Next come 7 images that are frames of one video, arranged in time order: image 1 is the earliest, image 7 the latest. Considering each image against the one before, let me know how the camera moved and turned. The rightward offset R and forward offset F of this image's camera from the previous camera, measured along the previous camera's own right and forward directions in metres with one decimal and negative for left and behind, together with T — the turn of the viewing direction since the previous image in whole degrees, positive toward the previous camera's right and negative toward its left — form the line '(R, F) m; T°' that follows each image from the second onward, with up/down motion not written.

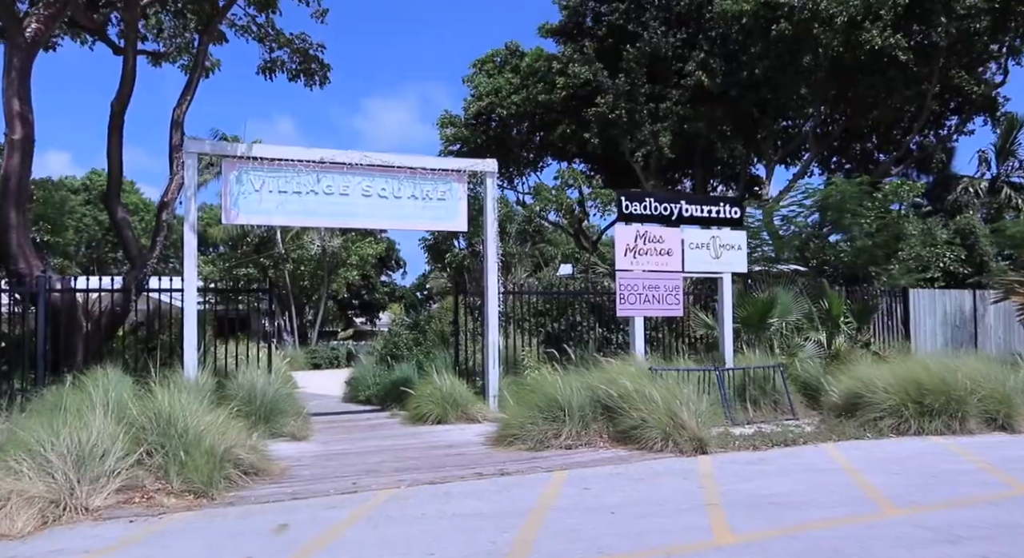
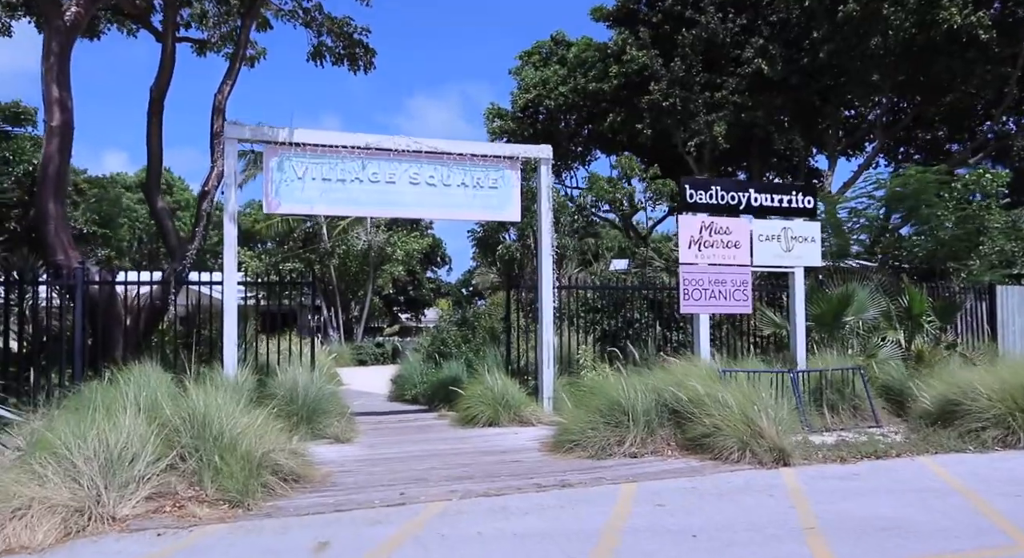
(-0.2, +0.8) m; -3°
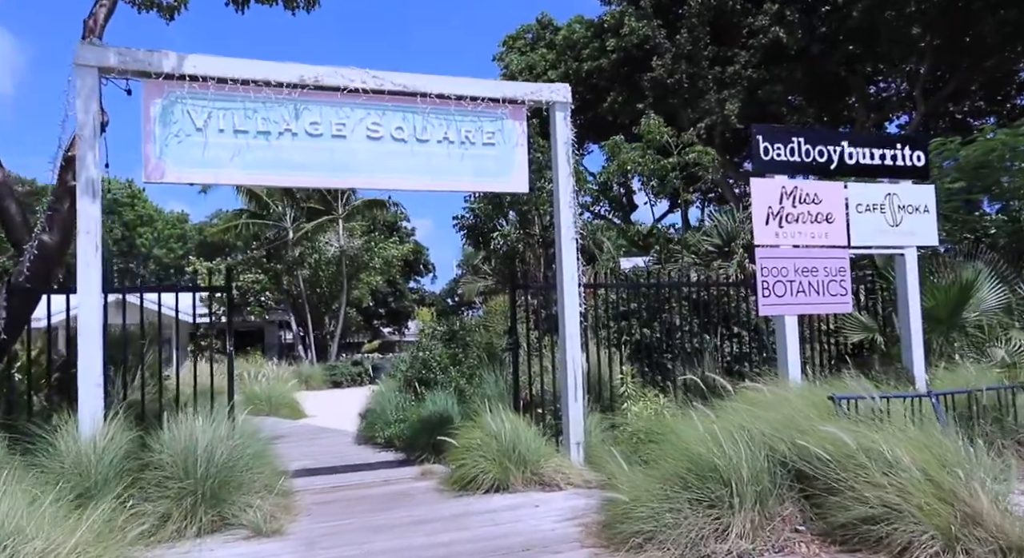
(-0.2, +3.7) m; +1°
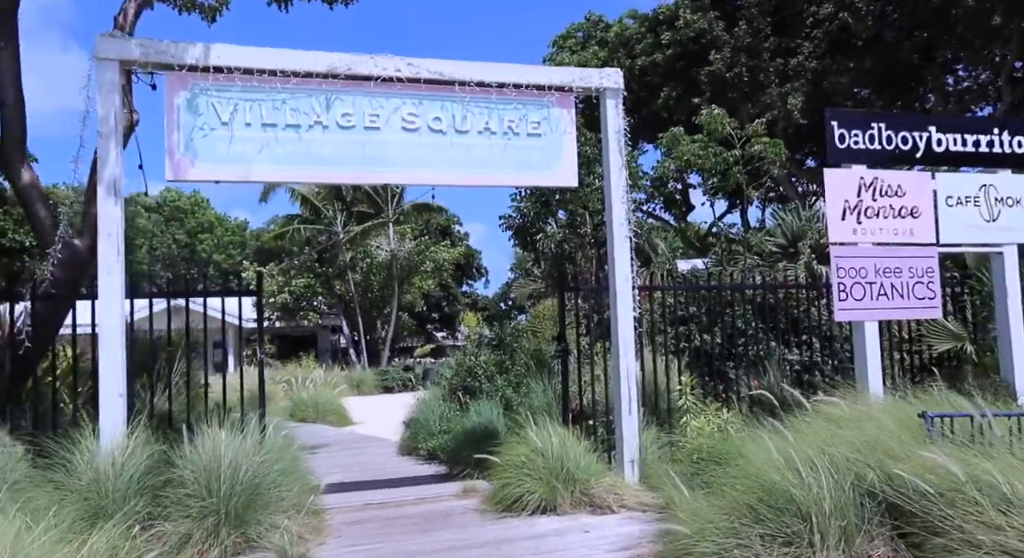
(+0.1, +0.7) m; -4°
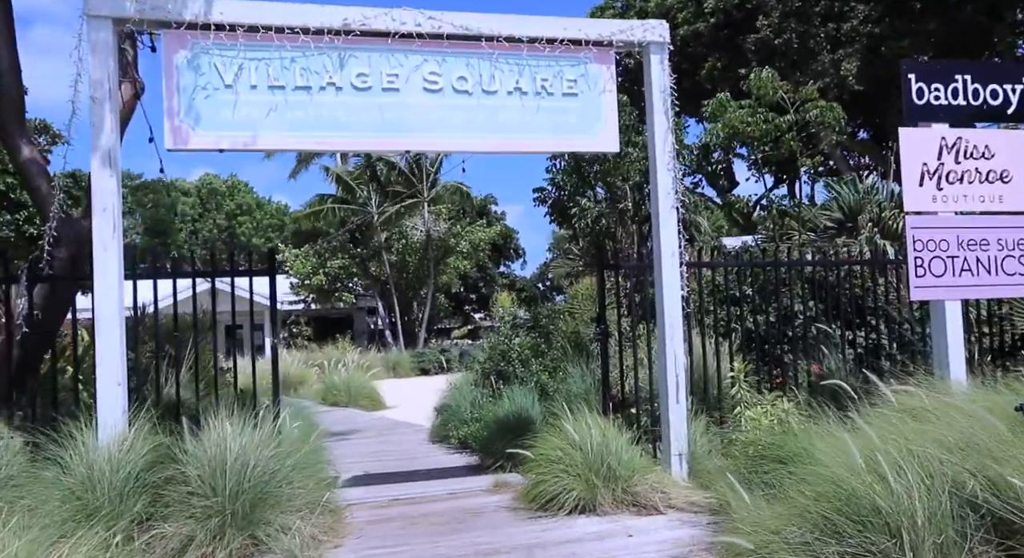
(0.0, +0.7) m; -3°
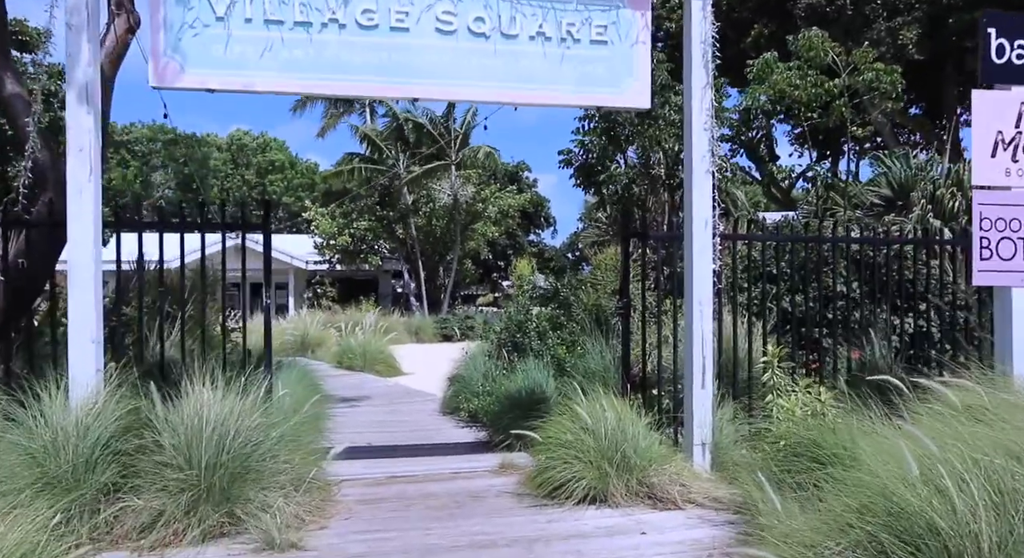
(+0.1, +0.6) m; -2°
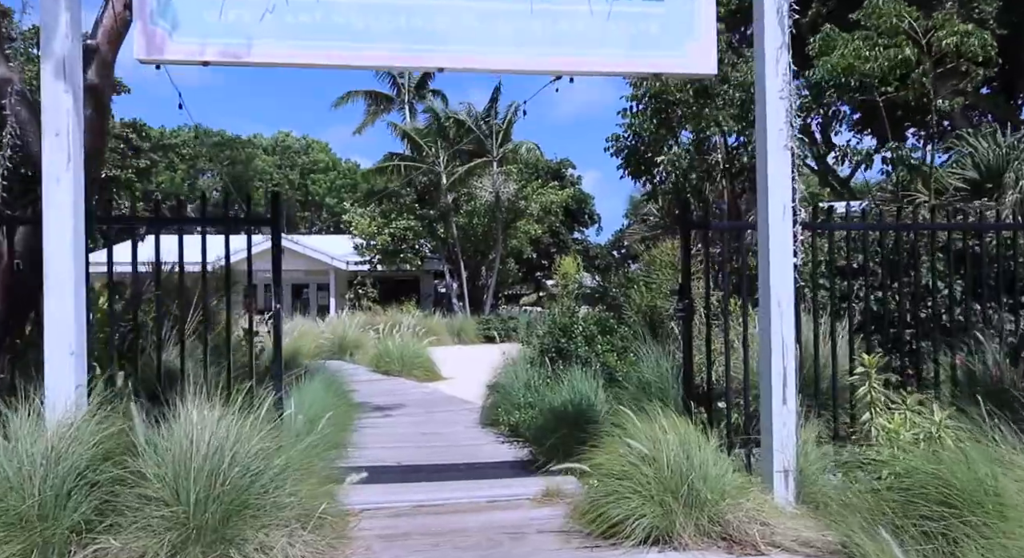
(0.0, +0.9) m; -3°
